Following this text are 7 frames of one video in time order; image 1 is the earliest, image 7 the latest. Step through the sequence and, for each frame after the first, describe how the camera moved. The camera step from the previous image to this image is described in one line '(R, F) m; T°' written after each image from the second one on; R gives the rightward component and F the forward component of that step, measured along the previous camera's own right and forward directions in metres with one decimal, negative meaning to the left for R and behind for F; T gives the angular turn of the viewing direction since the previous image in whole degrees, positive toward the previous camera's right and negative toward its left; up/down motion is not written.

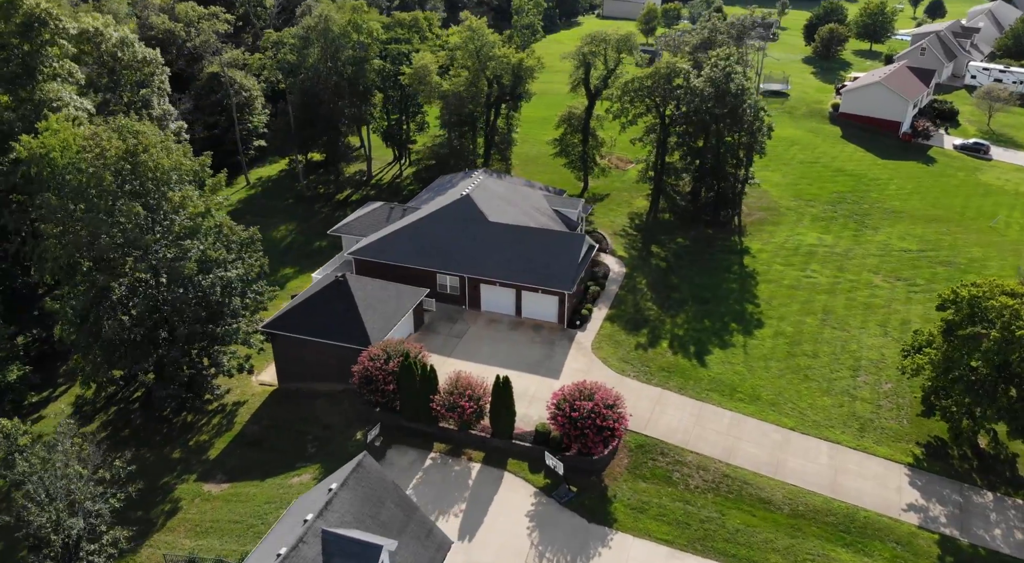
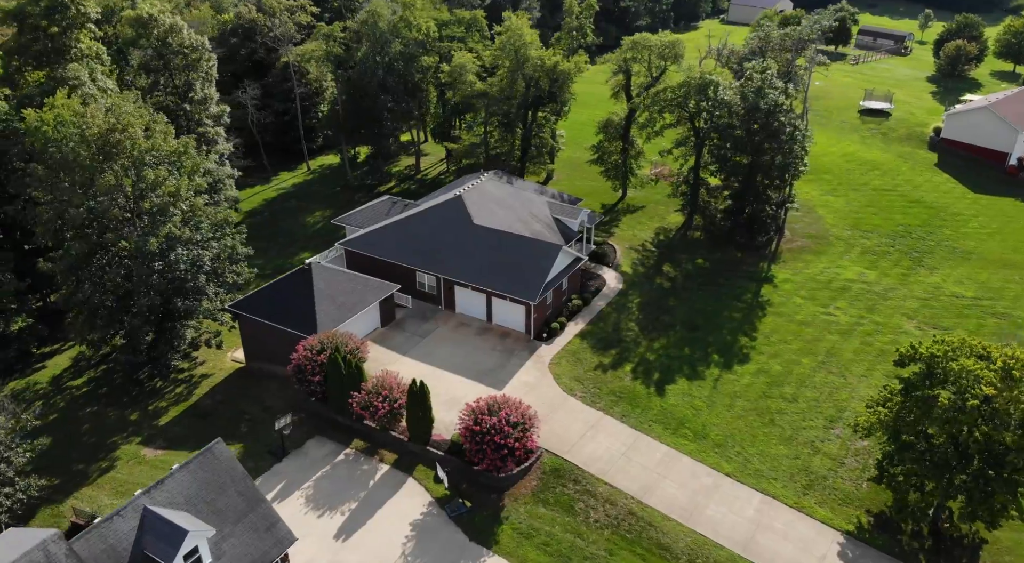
(+7.0, +1.3) m; -10°
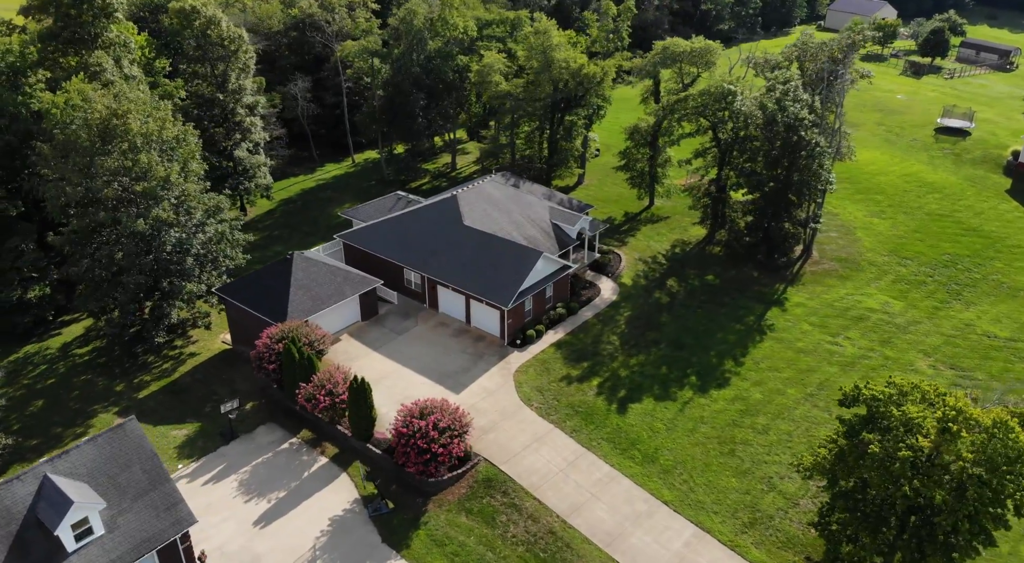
(+5.0, +0.8) m; -7°
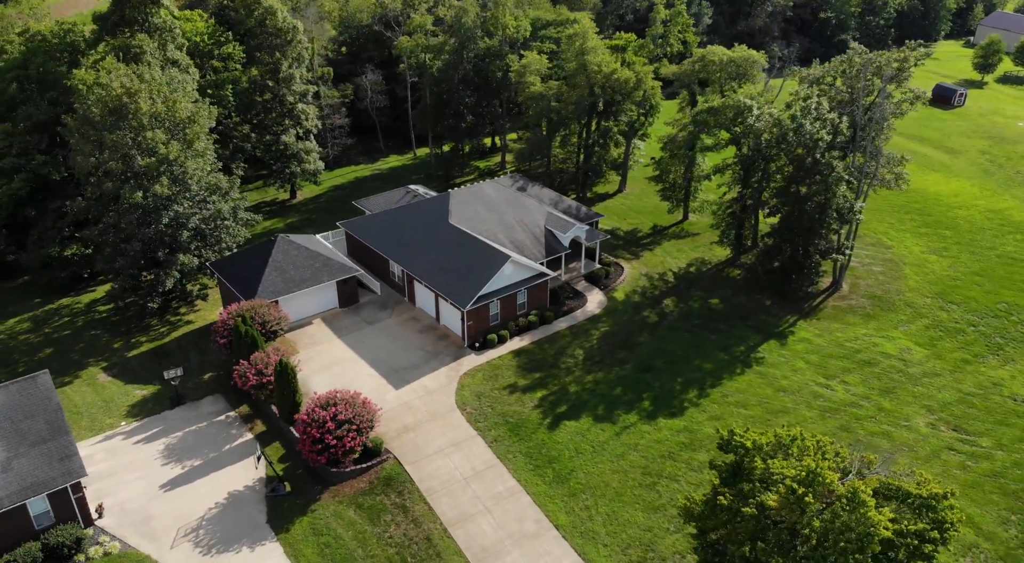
(+6.9, +1.1) m; -10°
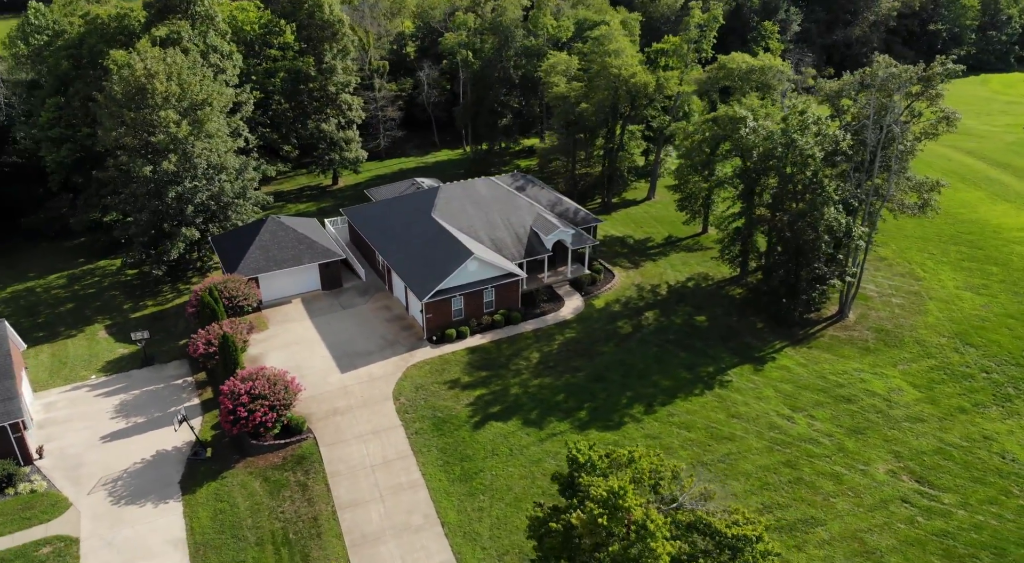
(+6.4, +0.6) m; -9°
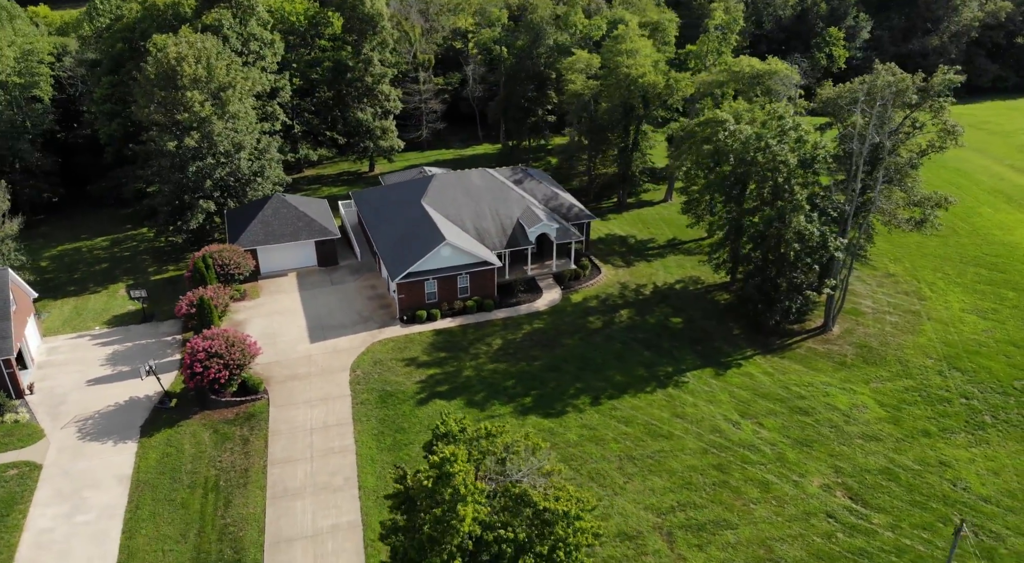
(+5.3, -0.6) m; -7°
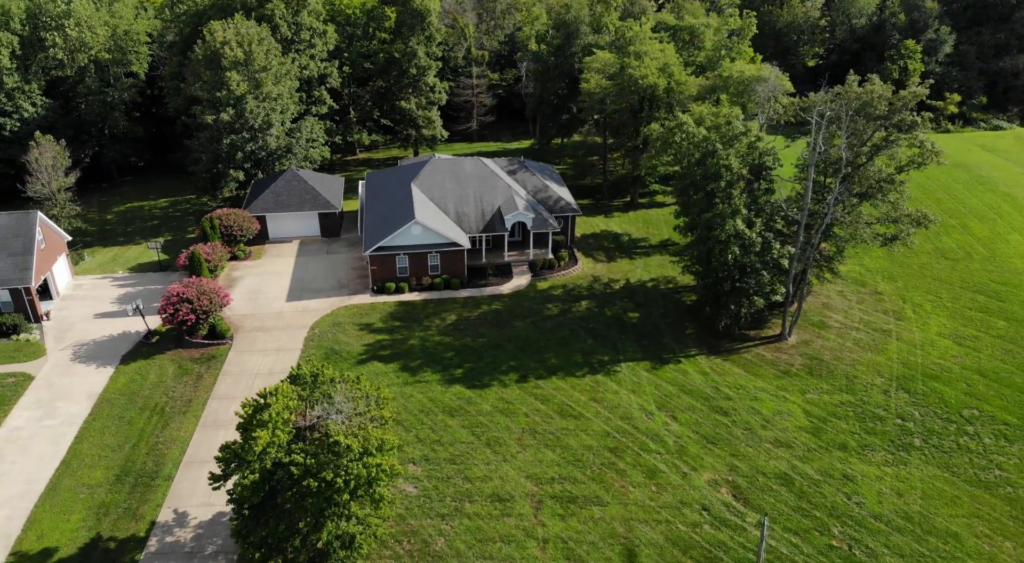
(+7.3, -1.5) m; -9°
